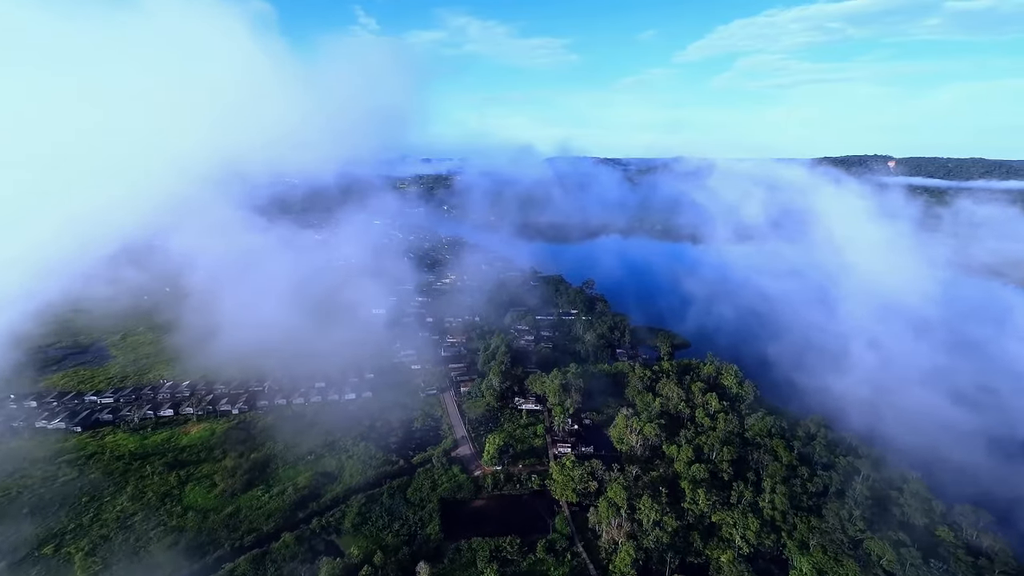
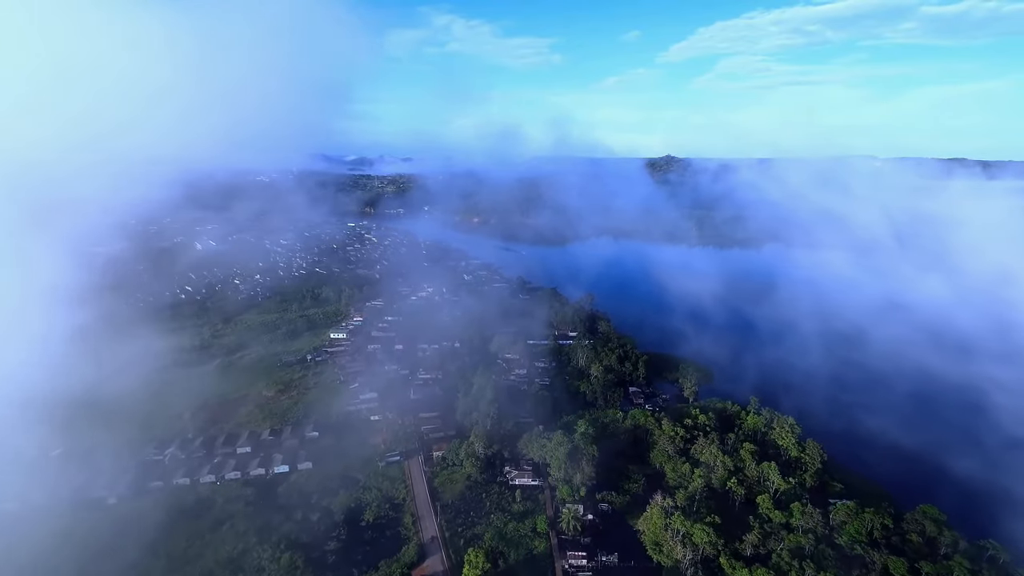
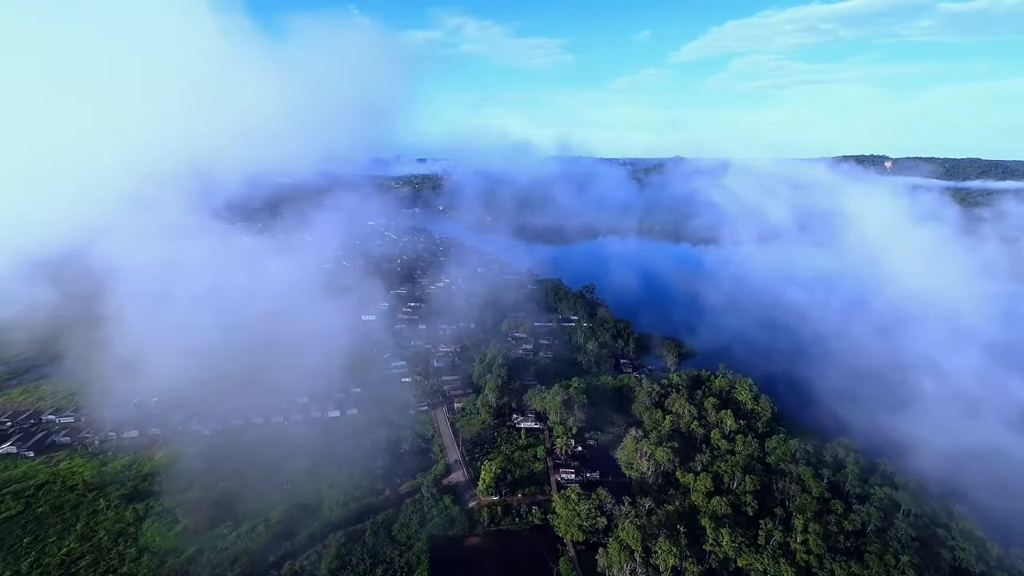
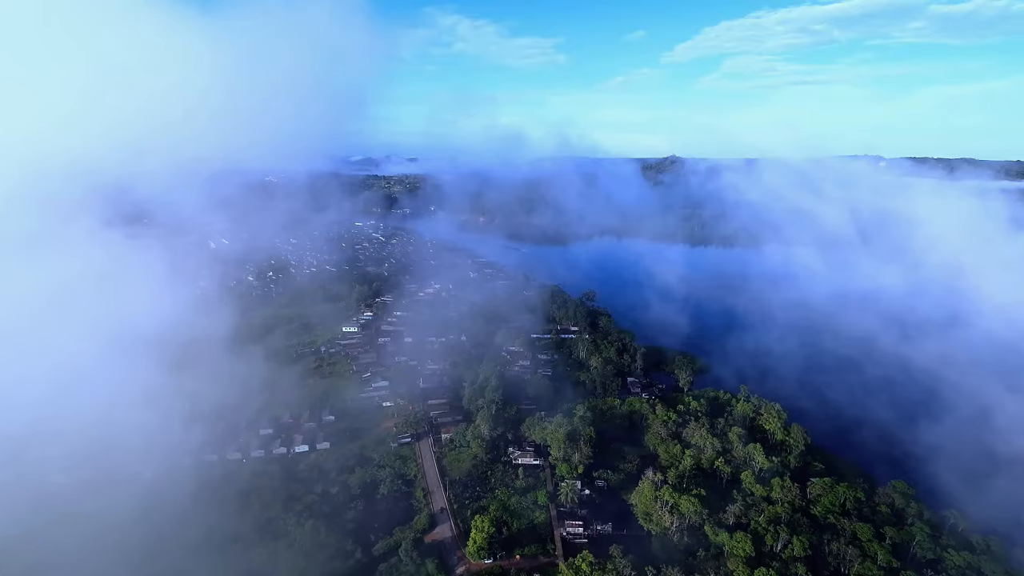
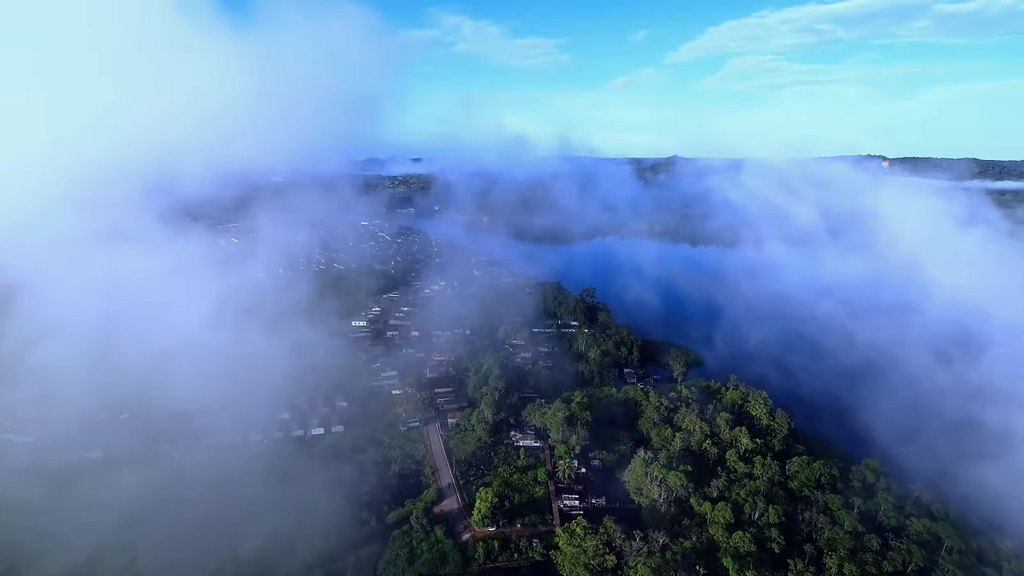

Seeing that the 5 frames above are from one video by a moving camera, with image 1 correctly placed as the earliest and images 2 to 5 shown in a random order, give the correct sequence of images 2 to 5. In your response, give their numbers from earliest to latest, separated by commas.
3, 5, 4, 2
